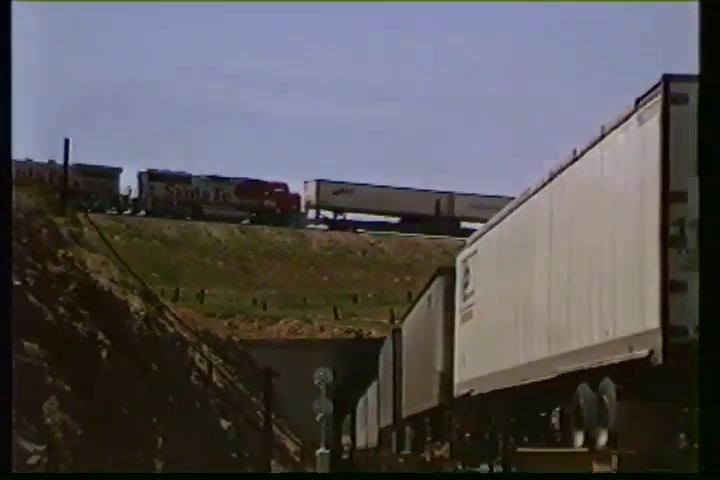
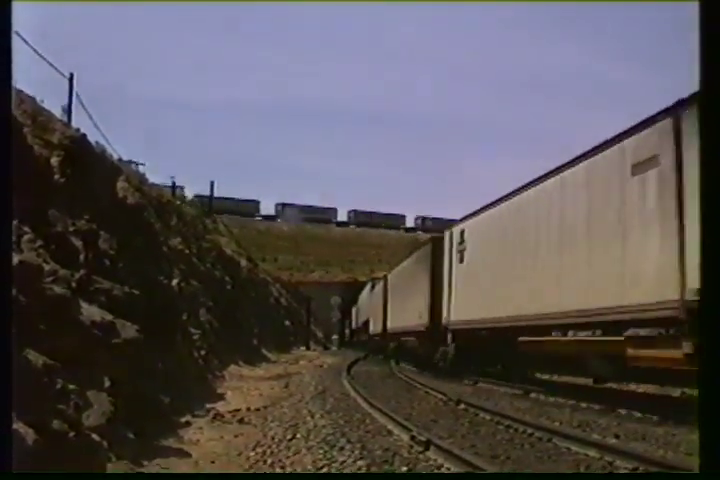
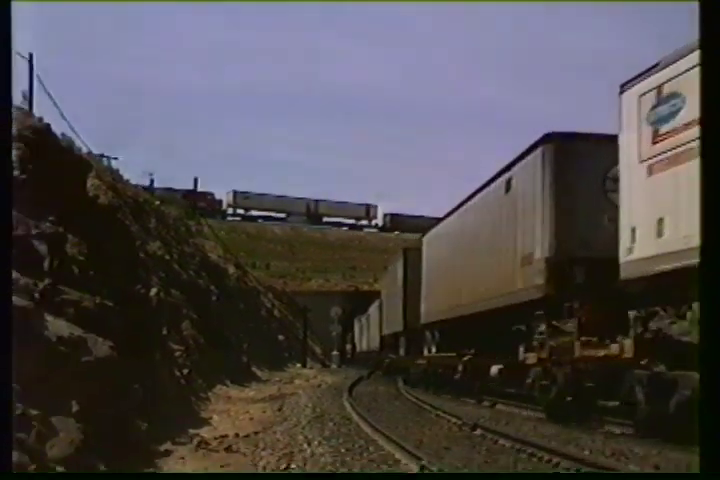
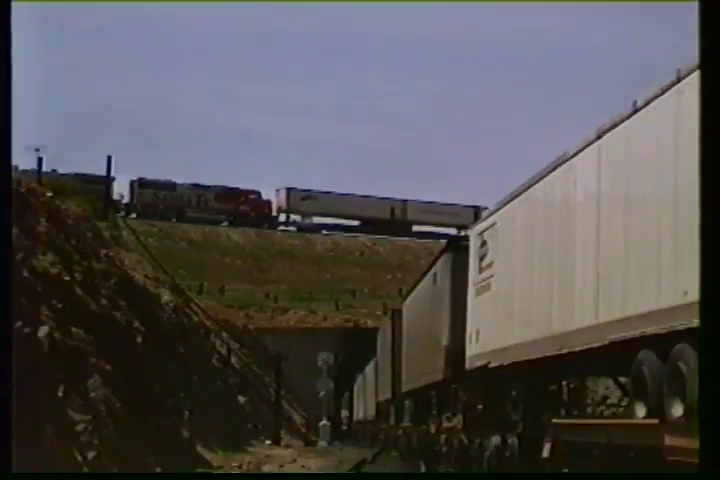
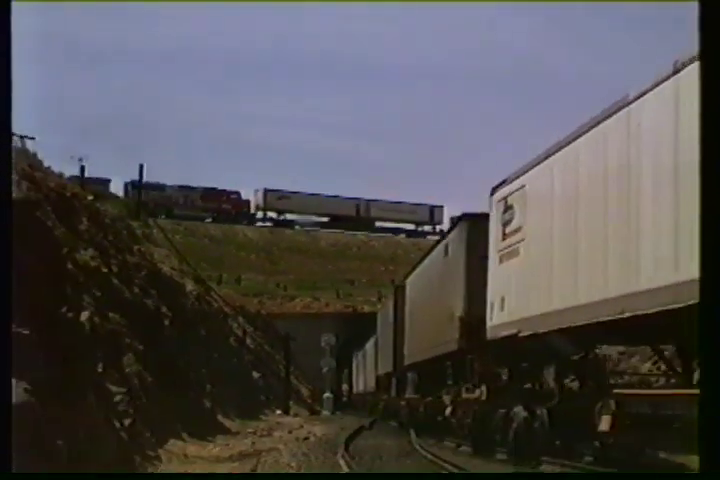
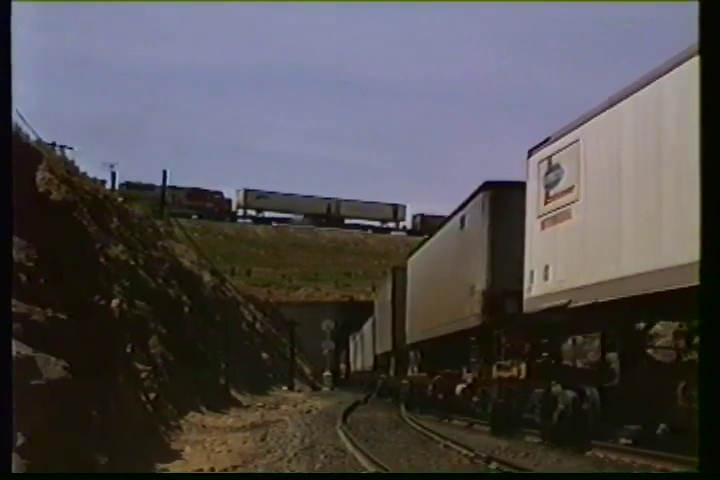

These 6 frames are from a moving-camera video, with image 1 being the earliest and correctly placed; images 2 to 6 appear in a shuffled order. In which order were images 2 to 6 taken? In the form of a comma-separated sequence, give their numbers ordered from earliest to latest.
4, 5, 6, 3, 2
